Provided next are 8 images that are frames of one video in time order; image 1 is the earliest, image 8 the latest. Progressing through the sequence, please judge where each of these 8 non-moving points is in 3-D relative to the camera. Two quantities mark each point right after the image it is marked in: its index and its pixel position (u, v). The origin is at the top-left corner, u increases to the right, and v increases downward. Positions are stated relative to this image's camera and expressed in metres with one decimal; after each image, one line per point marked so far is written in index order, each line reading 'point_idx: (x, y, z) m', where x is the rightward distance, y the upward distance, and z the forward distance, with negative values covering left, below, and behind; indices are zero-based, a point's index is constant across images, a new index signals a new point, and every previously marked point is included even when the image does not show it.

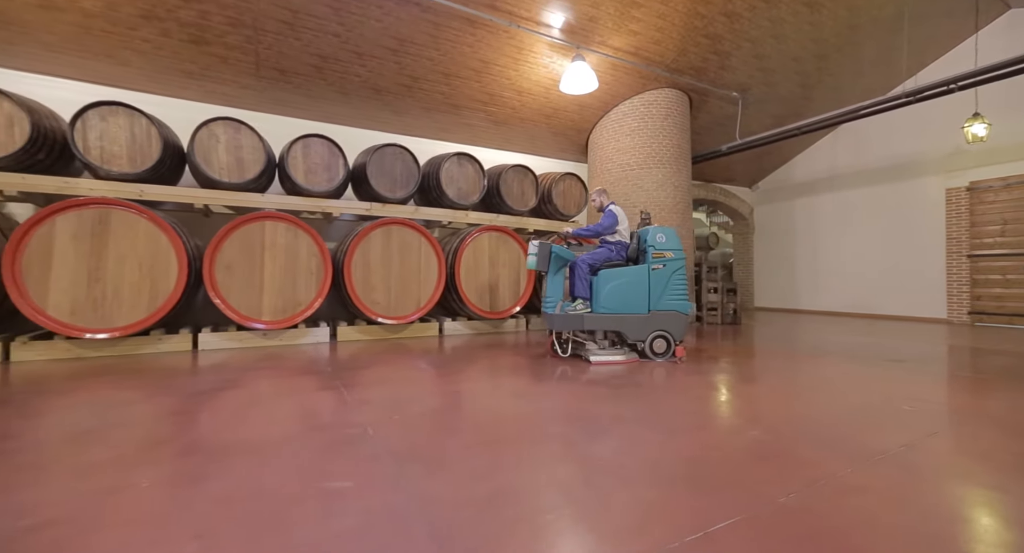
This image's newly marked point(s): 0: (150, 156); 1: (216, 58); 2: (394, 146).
0: (-2.9, +1.0, +3.6) m
1: (-2.9, +2.1, +4.4) m
2: (-1.2, +1.3, +4.6) m
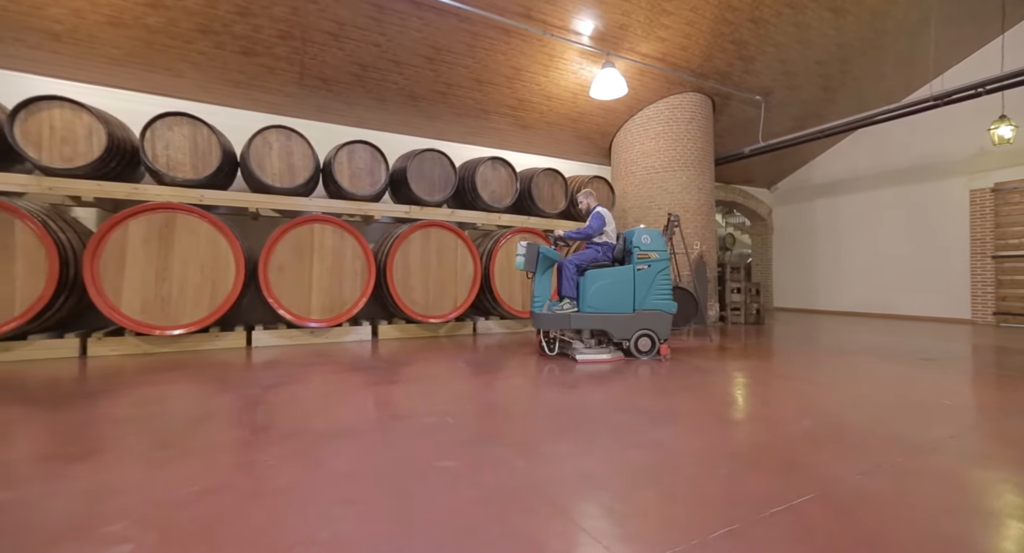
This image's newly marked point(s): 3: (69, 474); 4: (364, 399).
0: (-2.6, +1.0, +3.8) m
1: (-2.6, +2.1, +4.6) m
2: (-0.8, +1.3, +4.8) m
3: (-1.5, -0.7, +1.5) m
4: (-0.9, -0.8, +2.8) m
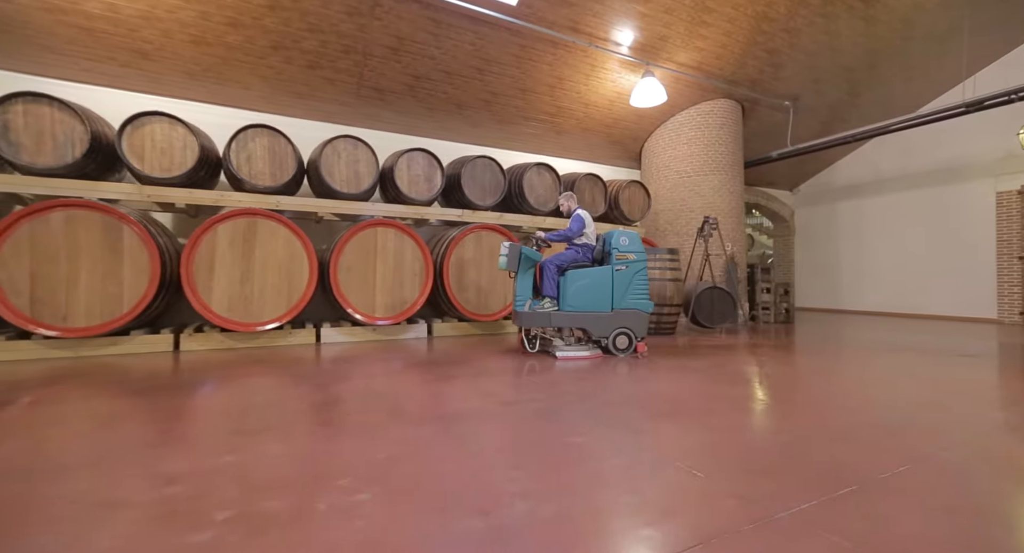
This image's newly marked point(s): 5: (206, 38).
0: (-2.1, +1.0, +4.1) m
1: (-2.0, +2.1, +4.9) m
2: (-0.3, +1.3, +5.0) m
3: (-1.0, -0.7, +1.8) m
4: (-0.4, -0.8, +3.0) m
5: (-2.9, +2.2, +4.2) m
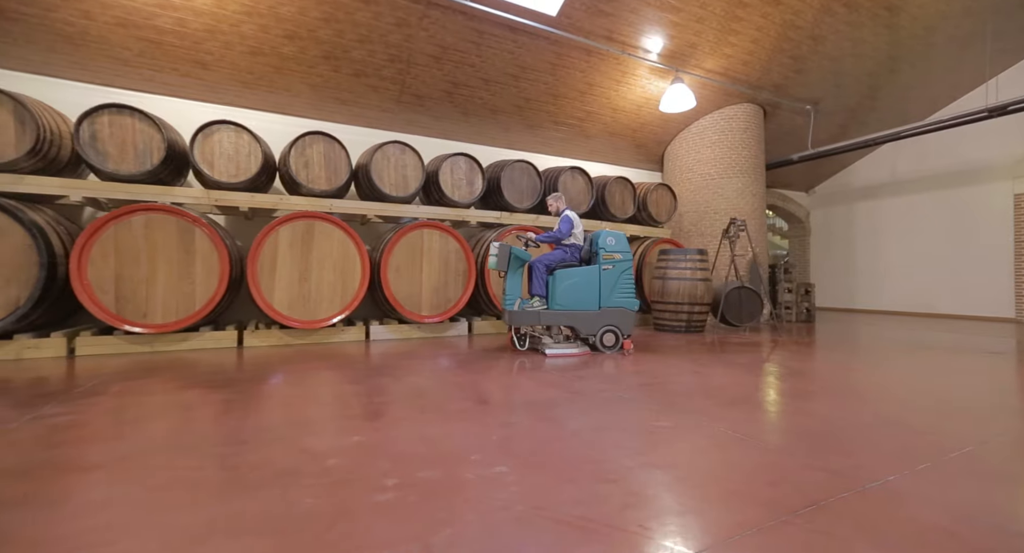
0: (-1.6, +1.0, +4.3) m
1: (-1.6, +2.1, +5.1) m
2: (+0.1, +1.3, +5.2) m
3: (-0.6, -0.7, +2.0) m
4: (0.0, -0.8, +3.2) m
5: (-2.4, +2.2, +4.4) m
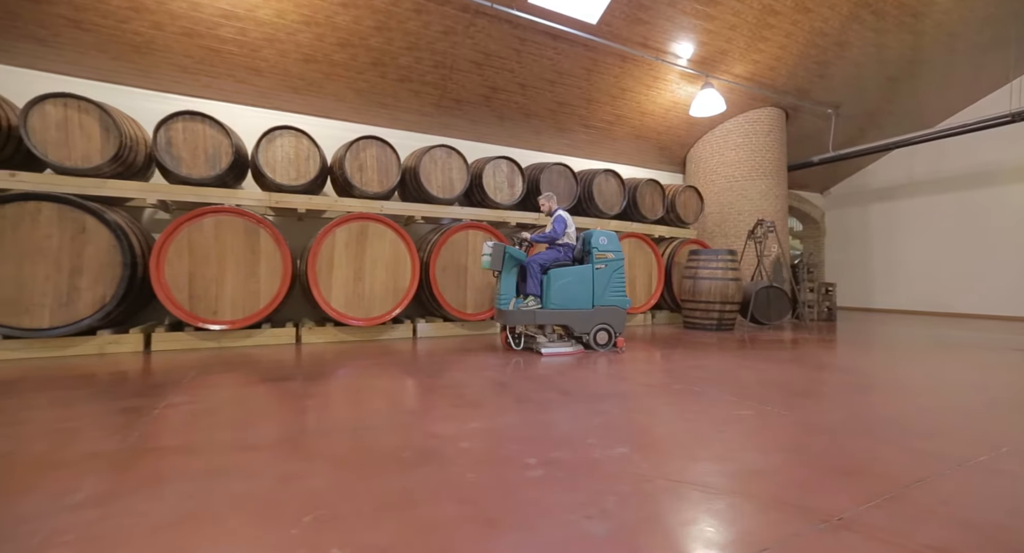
0: (-1.2, +1.0, +4.4) m
1: (-1.2, +2.1, +5.2) m
2: (+0.6, +1.3, +5.4) m
3: (-0.2, -0.7, +2.2) m
4: (+0.4, -0.8, +3.4) m
5: (-2.0, +2.2, +4.5) m
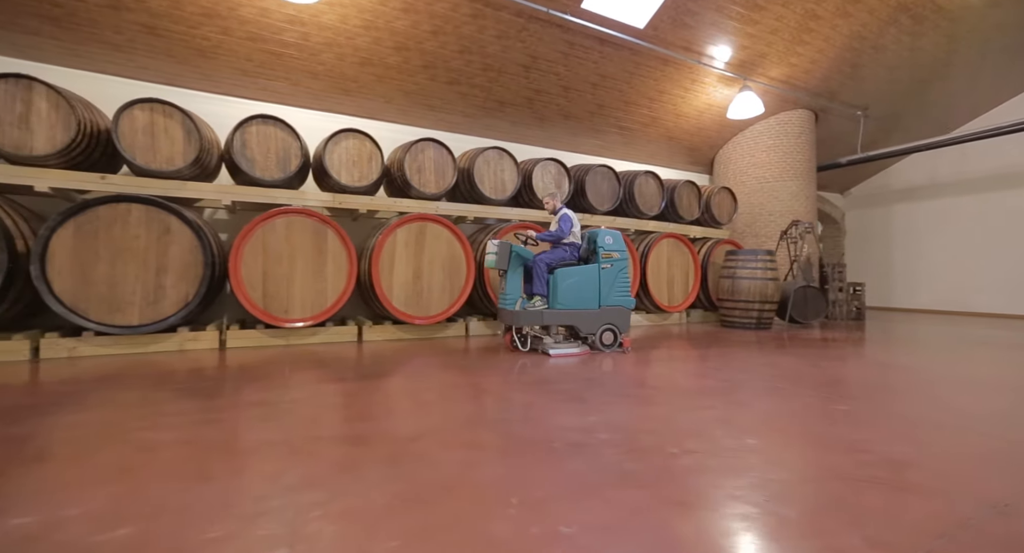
0: (-0.7, +1.0, +4.5) m
1: (-0.6, +2.1, +5.3) m
2: (+1.1, +1.3, +5.5) m
3: (+0.3, -0.7, +2.3) m
4: (+0.9, -0.8, +3.5) m
5: (-1.5, +2.2, +4.6) m
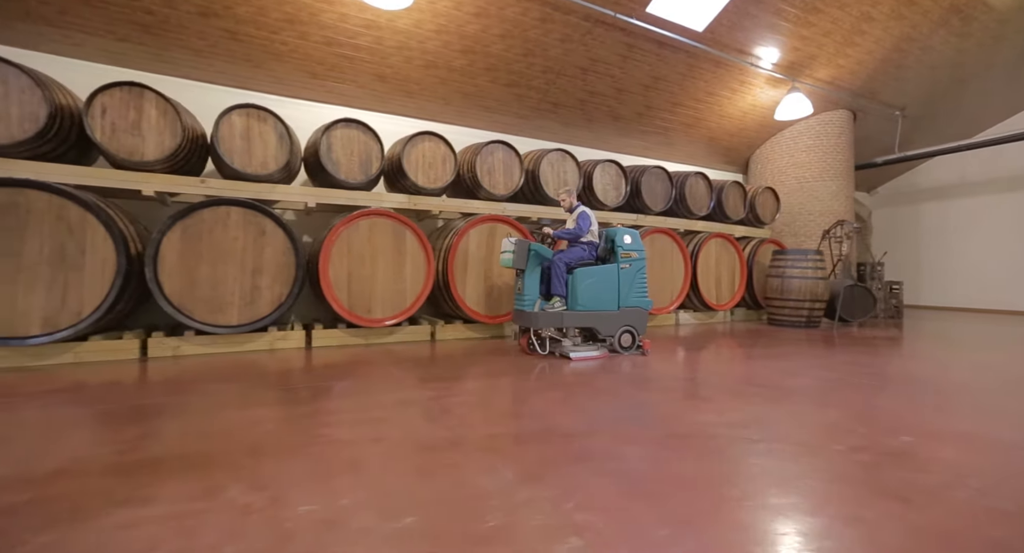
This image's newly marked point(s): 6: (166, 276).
0: (0.0, +1.0, +4.6) m
1: (+0.1, +2.2, +5.4) m
2: (+1.8, +1.4, +5.5) m
3: (+1.0, -0.7, +2.3) m
4: (+1.6, -0.8, +3.6) m
5: (-0.8, +2.2, +4.7) m
6: (-2.4, 0.0, +3.2) m
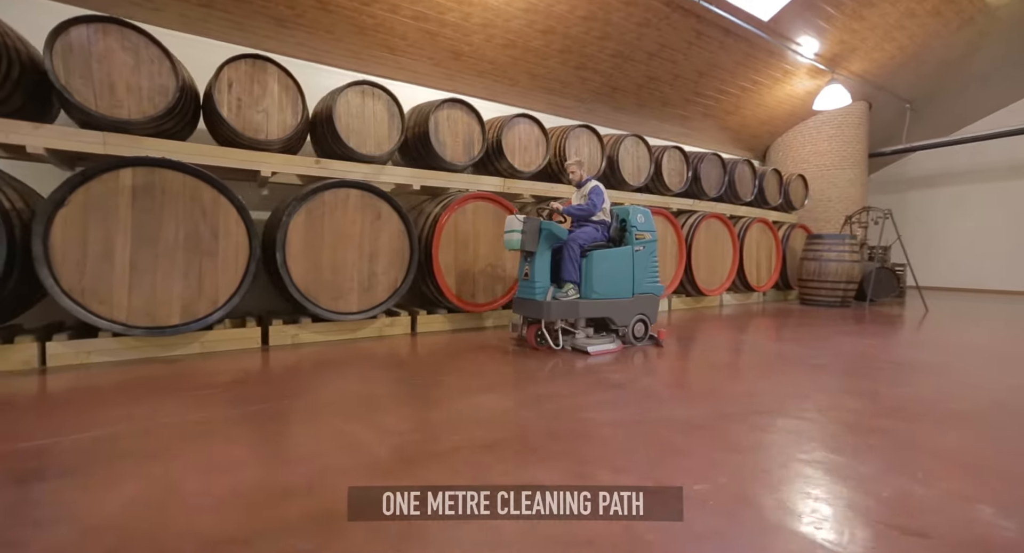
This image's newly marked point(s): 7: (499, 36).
0: (+0.8, +1.1, +4.6) m
1: (+0.8, +2.3, +5.4) m
2: (+2.5, +1.6, +5.7) m
3: (+2.0, -0.6, +2.5) m
4: (+2.5, -0.6, +3.8) m
5: (0.0, +2.4, +4.6) m
6: (-1.5, +0.1, +3.0) m
7: (-0.1, +2.4, +4.5) m
